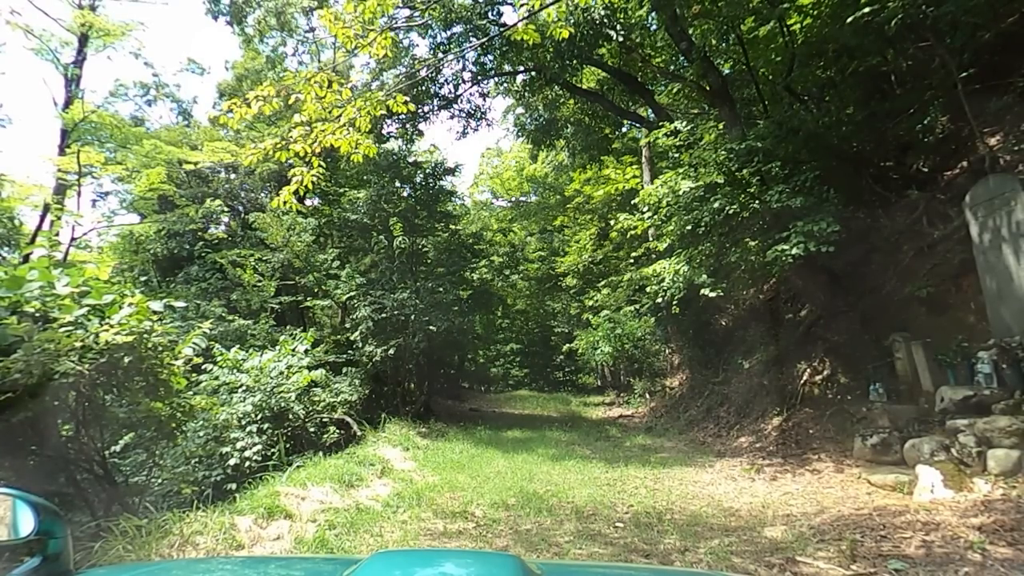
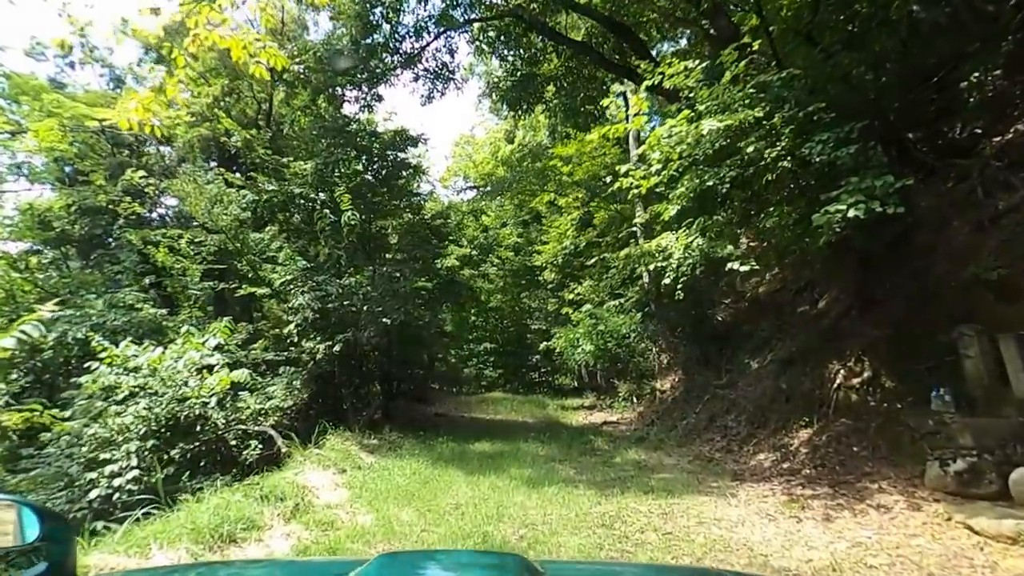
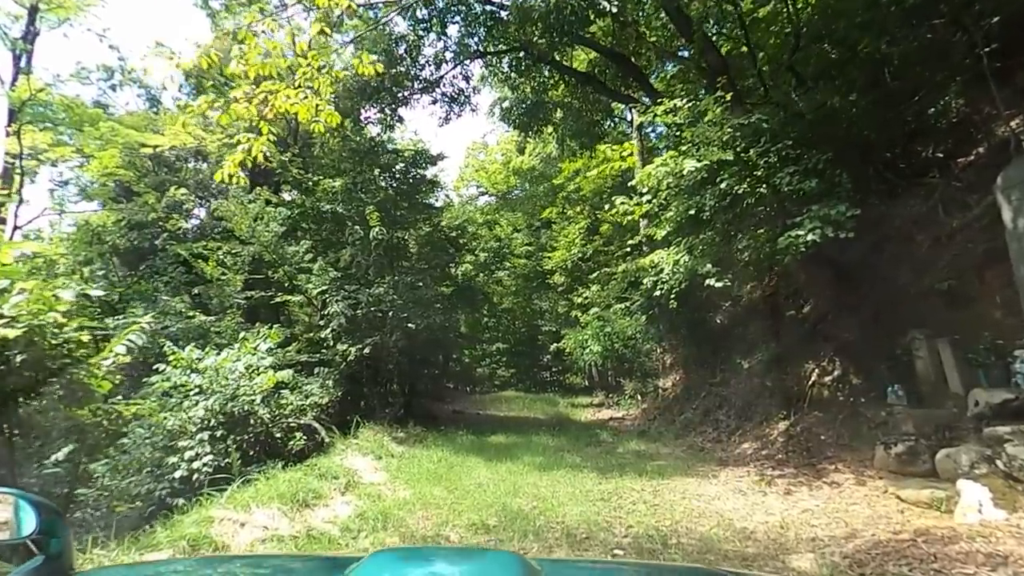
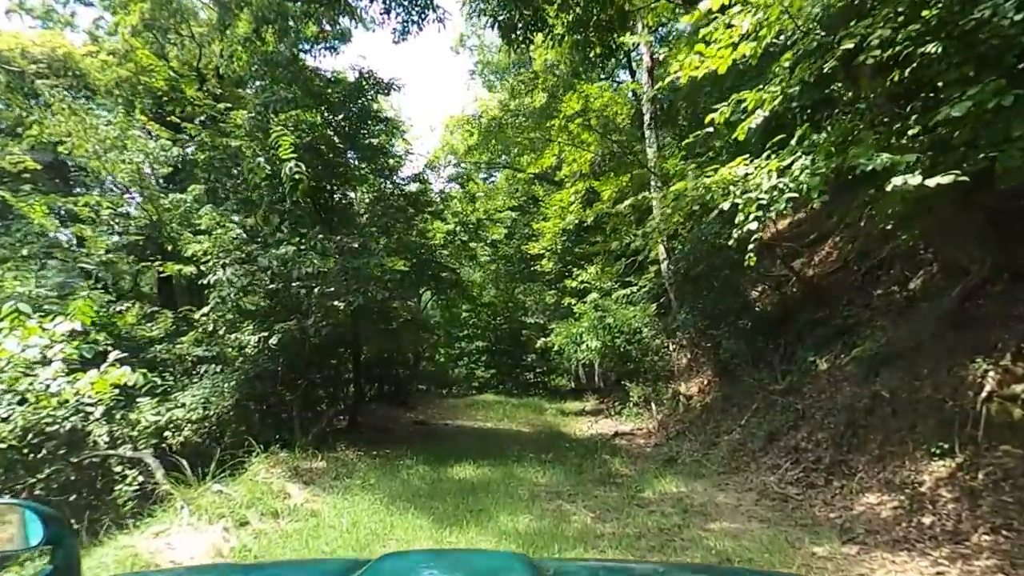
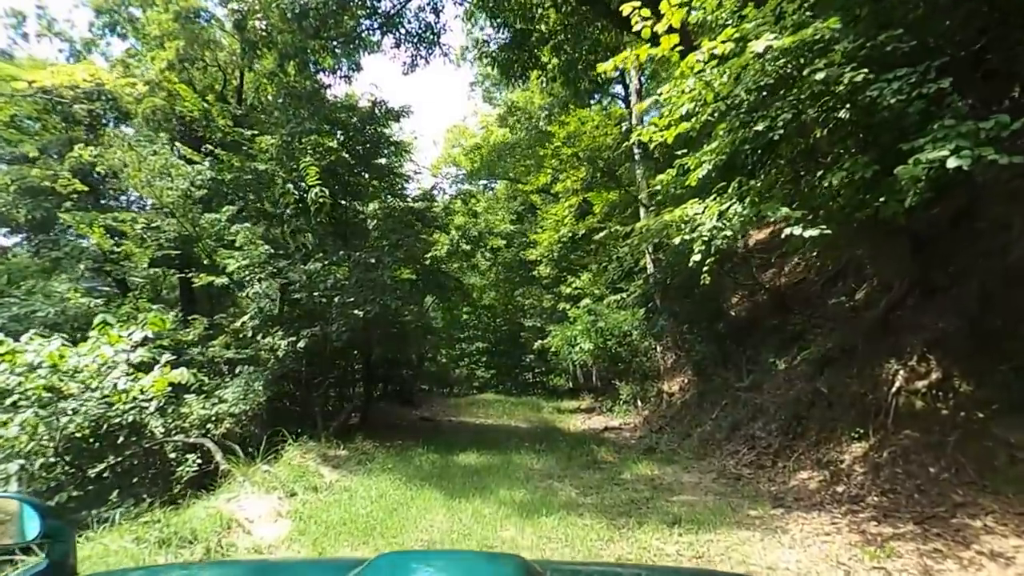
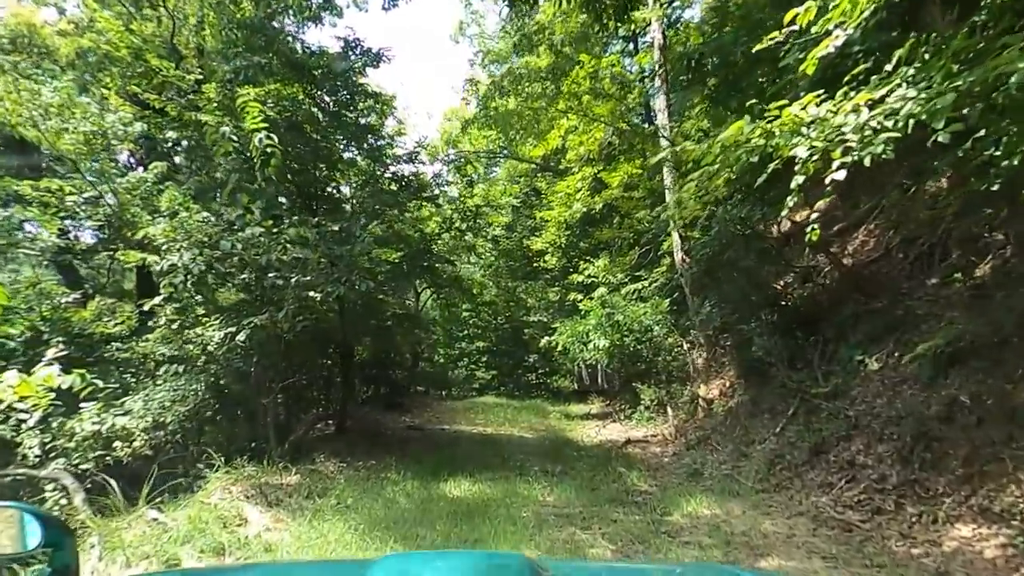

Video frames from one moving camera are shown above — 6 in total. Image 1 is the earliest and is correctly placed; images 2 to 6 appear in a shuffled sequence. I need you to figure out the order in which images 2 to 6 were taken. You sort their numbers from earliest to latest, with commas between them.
3, 2, 5, 4, 6
